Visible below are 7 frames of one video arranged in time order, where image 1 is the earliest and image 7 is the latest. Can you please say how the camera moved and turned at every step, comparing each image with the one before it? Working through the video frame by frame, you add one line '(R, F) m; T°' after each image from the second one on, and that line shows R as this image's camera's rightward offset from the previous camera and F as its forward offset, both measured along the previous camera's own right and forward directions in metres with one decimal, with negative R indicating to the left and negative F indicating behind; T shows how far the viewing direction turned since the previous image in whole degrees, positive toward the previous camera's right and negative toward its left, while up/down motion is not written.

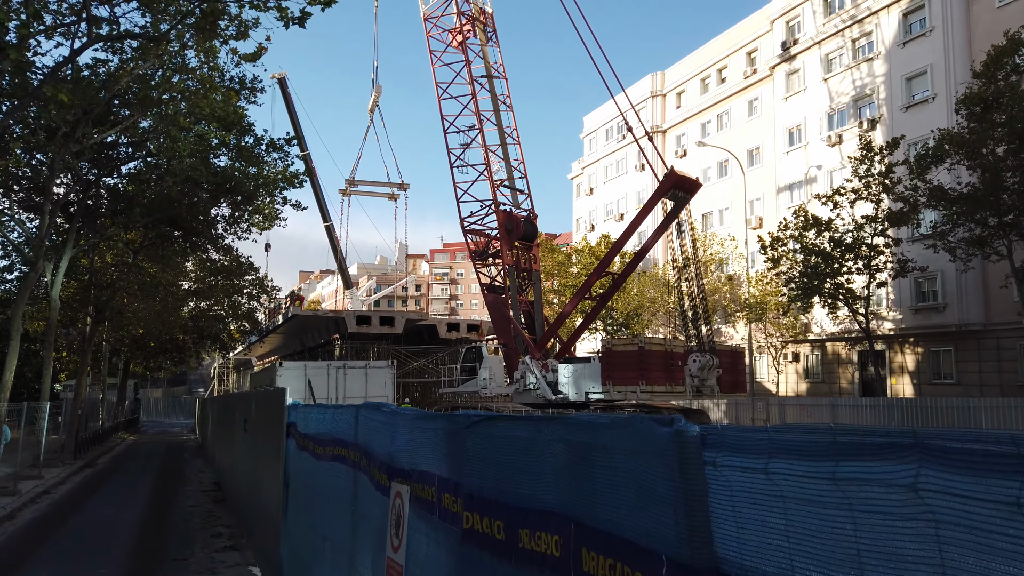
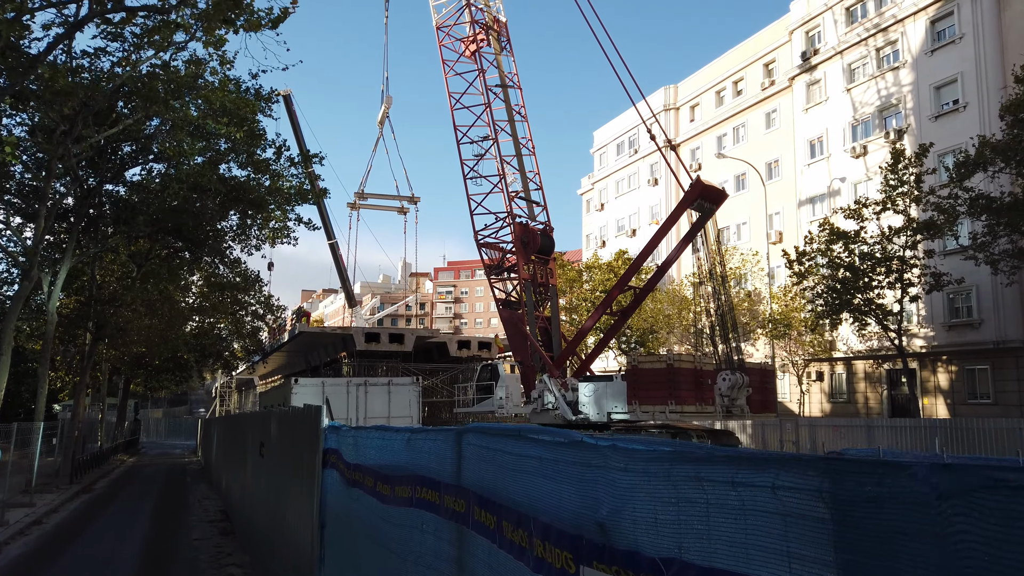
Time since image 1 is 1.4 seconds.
(-0.6, +1.2) m; 0°
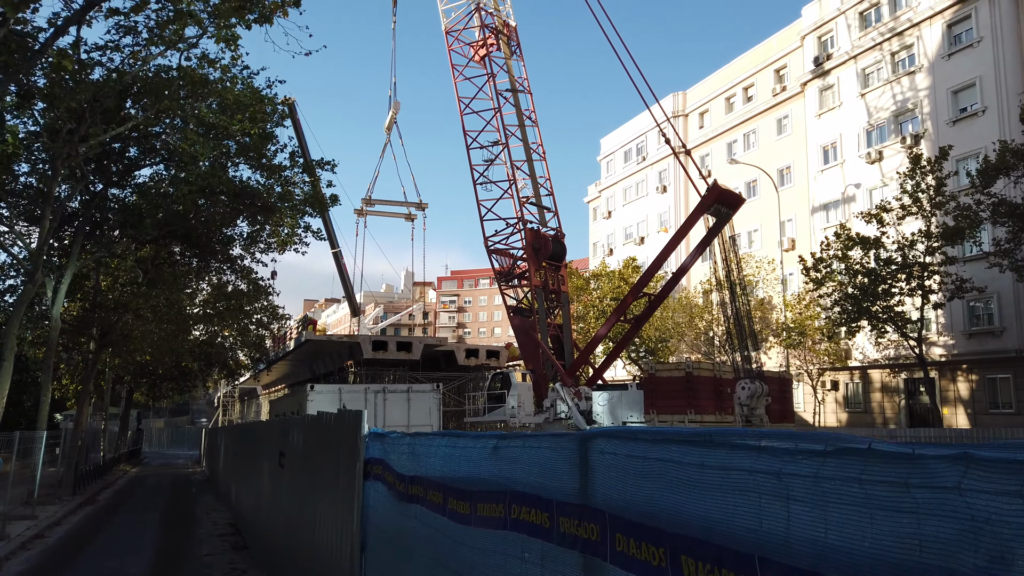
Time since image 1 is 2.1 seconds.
(-0.4, +0.6) m; 0°
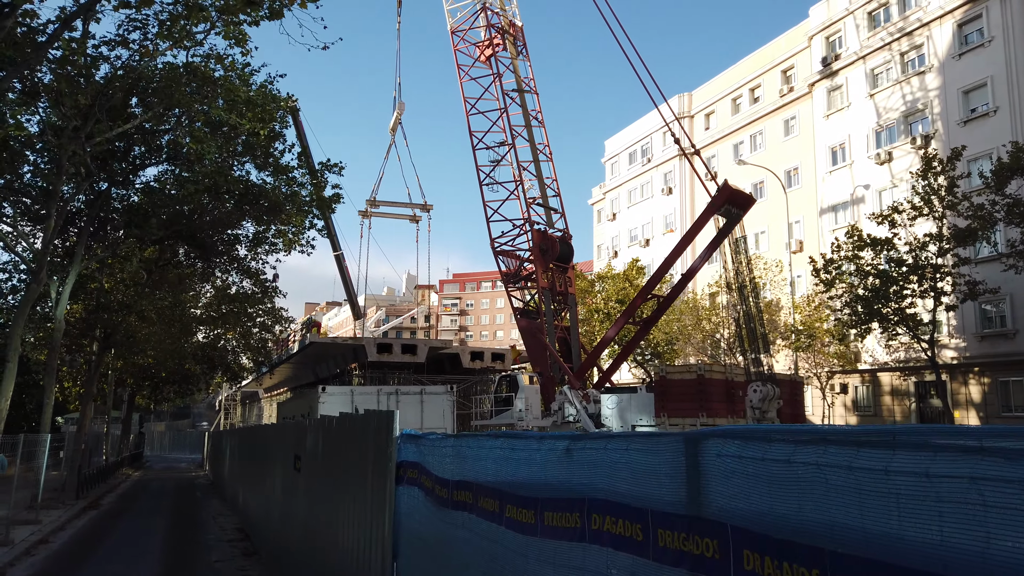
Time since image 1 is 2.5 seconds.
(-0.2, +0.3) m; 0°
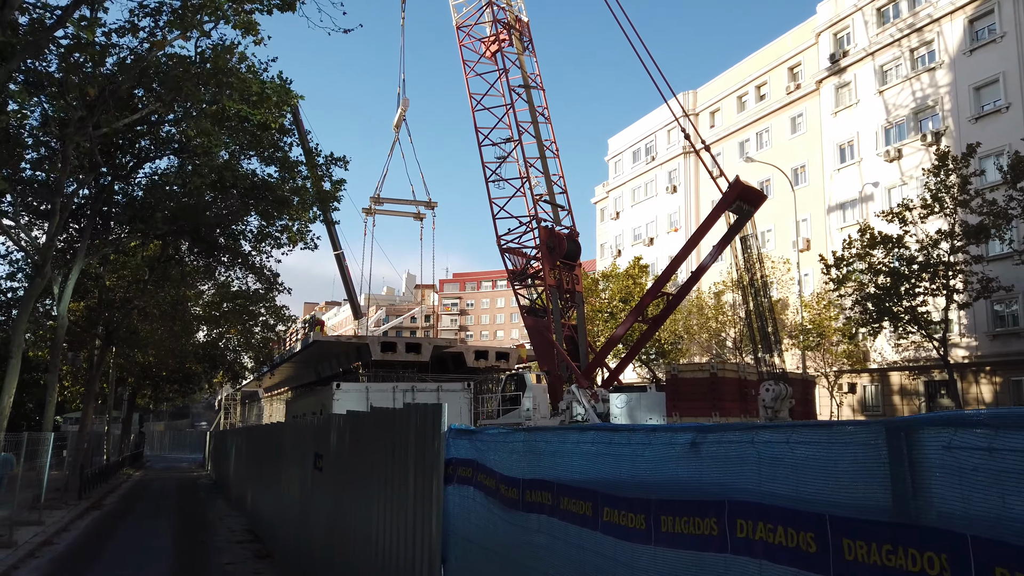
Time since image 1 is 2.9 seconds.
(-0.3, +0.4) m; 0°
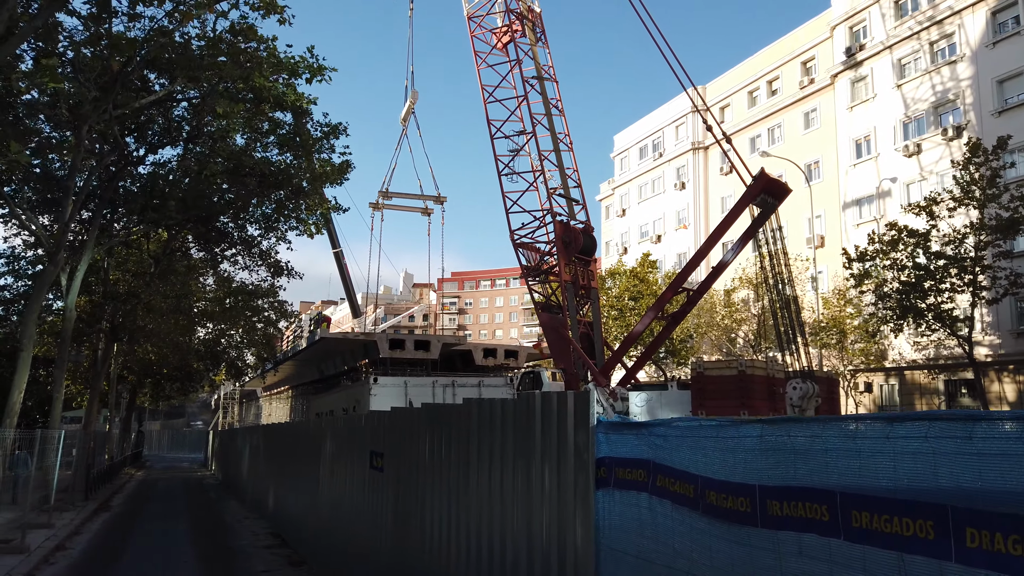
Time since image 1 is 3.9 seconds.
(-0.7, +0.7) m; 0°
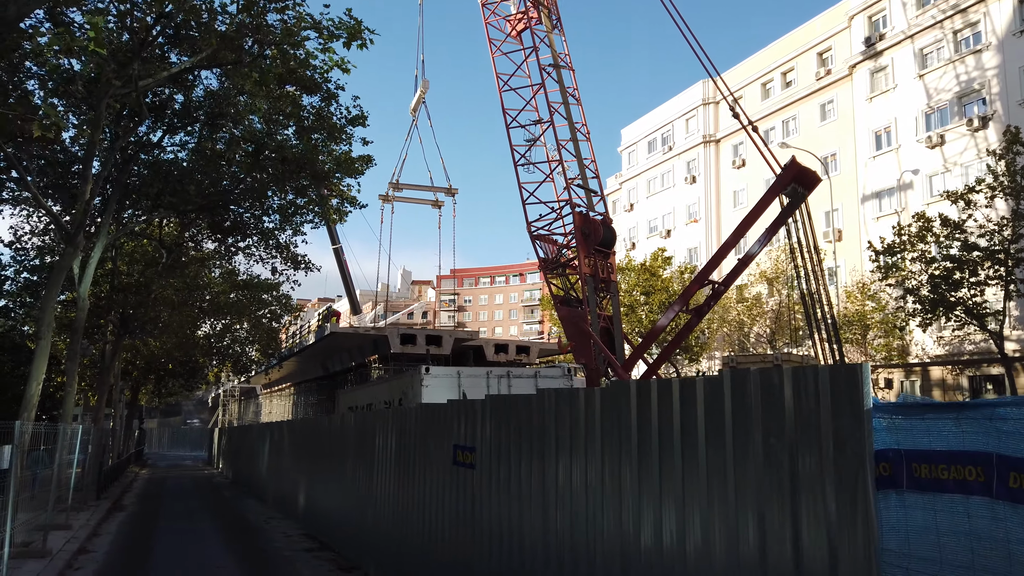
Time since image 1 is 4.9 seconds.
(-0.8, +0.8) m; 0°
